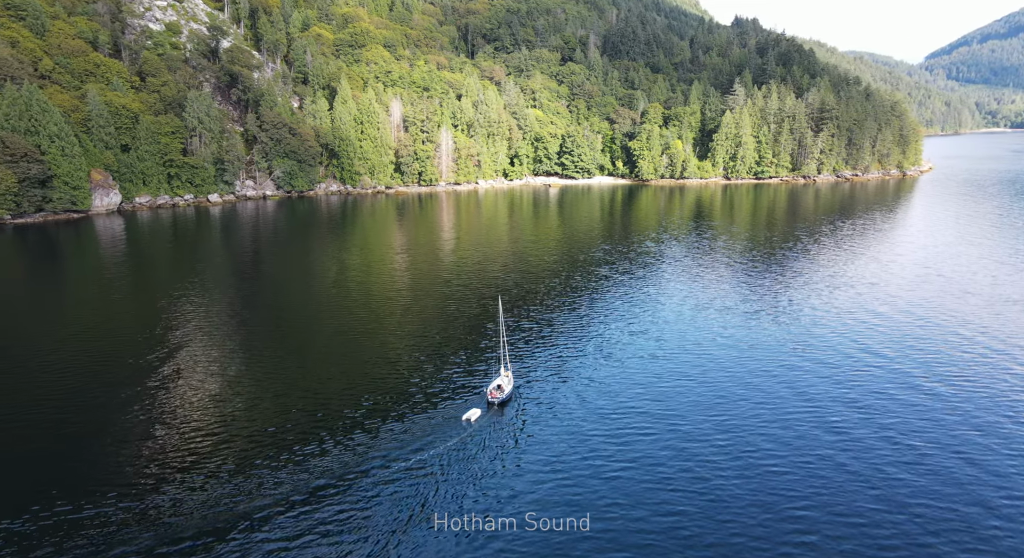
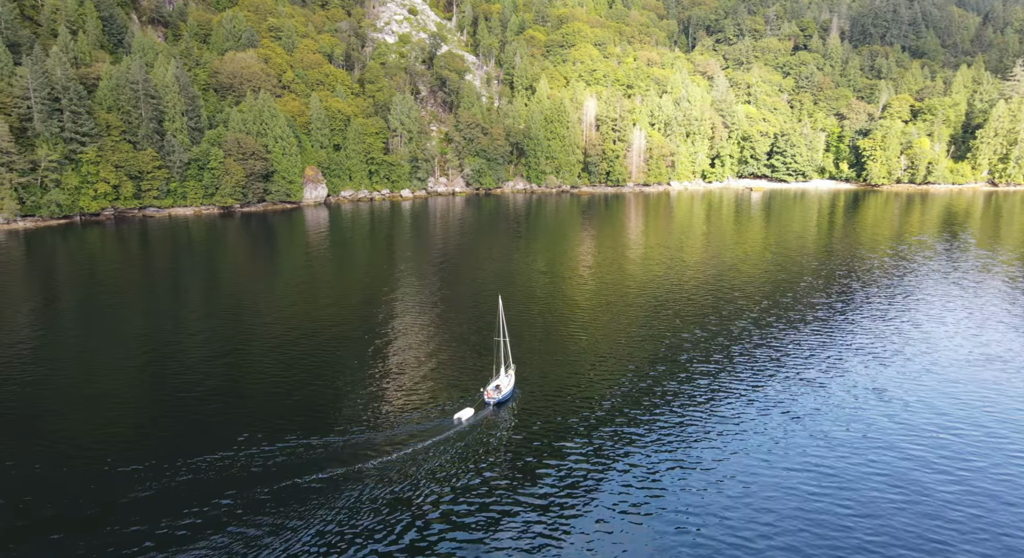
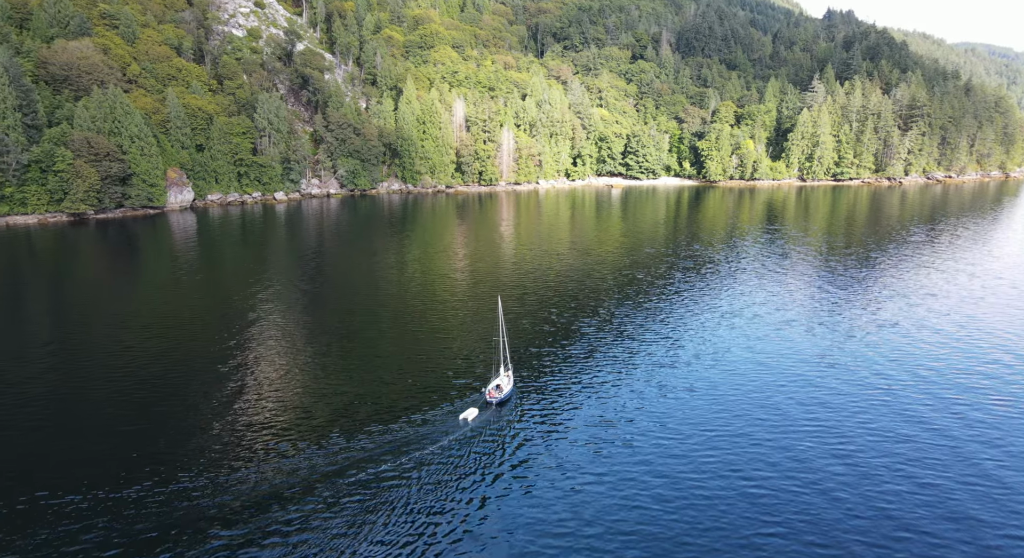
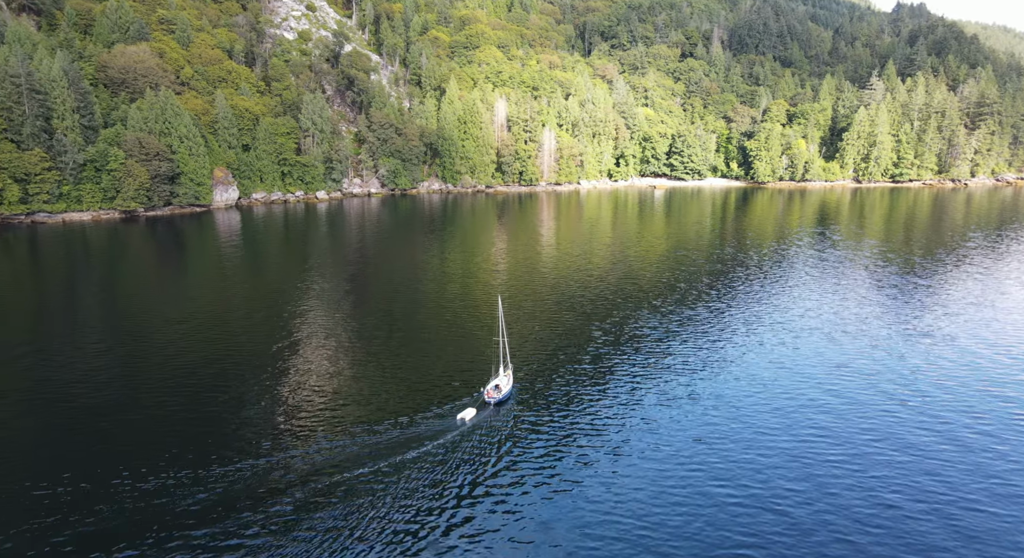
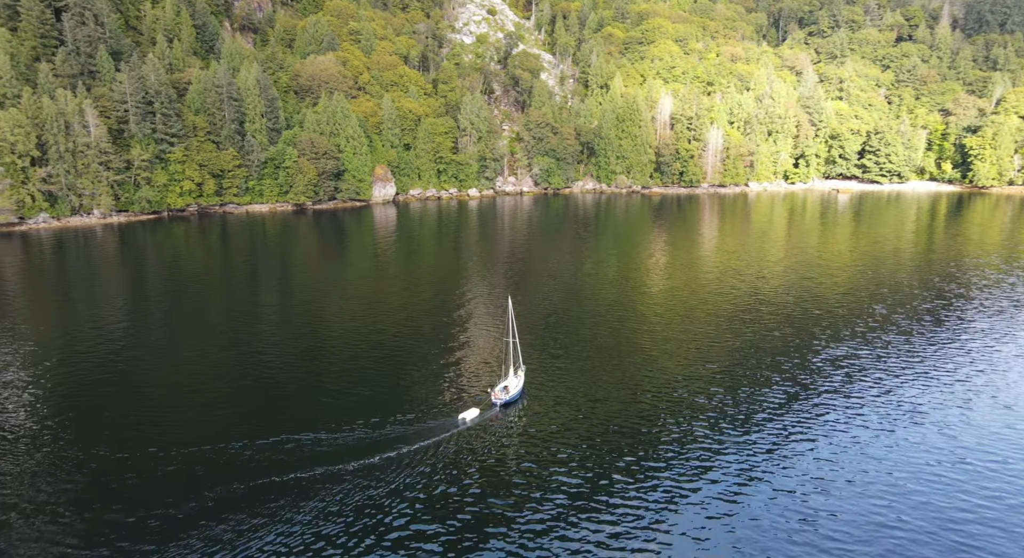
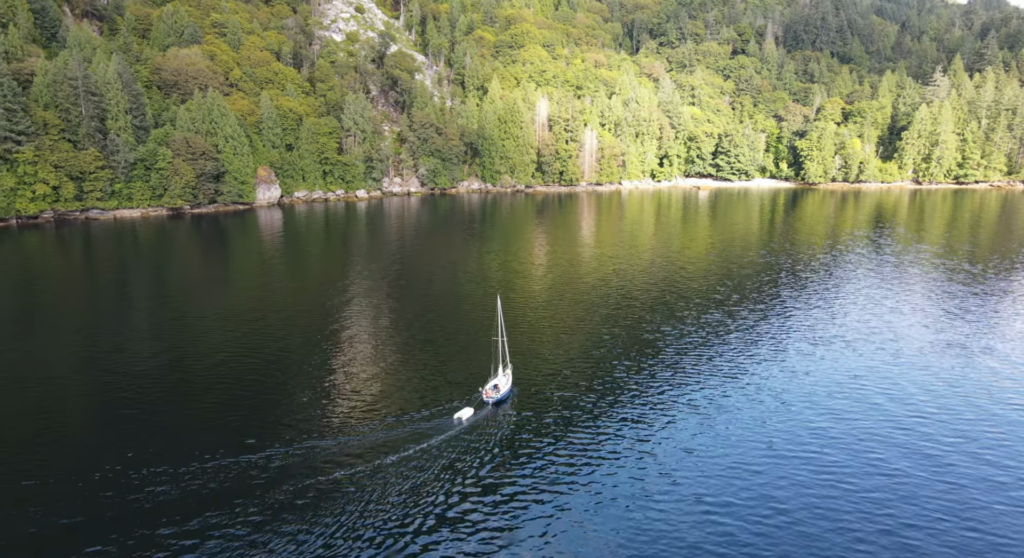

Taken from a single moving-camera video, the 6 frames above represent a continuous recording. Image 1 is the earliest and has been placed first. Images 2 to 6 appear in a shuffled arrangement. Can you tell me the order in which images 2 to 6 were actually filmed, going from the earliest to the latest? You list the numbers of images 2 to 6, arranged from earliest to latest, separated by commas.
3, 4, 6, 2, 5
